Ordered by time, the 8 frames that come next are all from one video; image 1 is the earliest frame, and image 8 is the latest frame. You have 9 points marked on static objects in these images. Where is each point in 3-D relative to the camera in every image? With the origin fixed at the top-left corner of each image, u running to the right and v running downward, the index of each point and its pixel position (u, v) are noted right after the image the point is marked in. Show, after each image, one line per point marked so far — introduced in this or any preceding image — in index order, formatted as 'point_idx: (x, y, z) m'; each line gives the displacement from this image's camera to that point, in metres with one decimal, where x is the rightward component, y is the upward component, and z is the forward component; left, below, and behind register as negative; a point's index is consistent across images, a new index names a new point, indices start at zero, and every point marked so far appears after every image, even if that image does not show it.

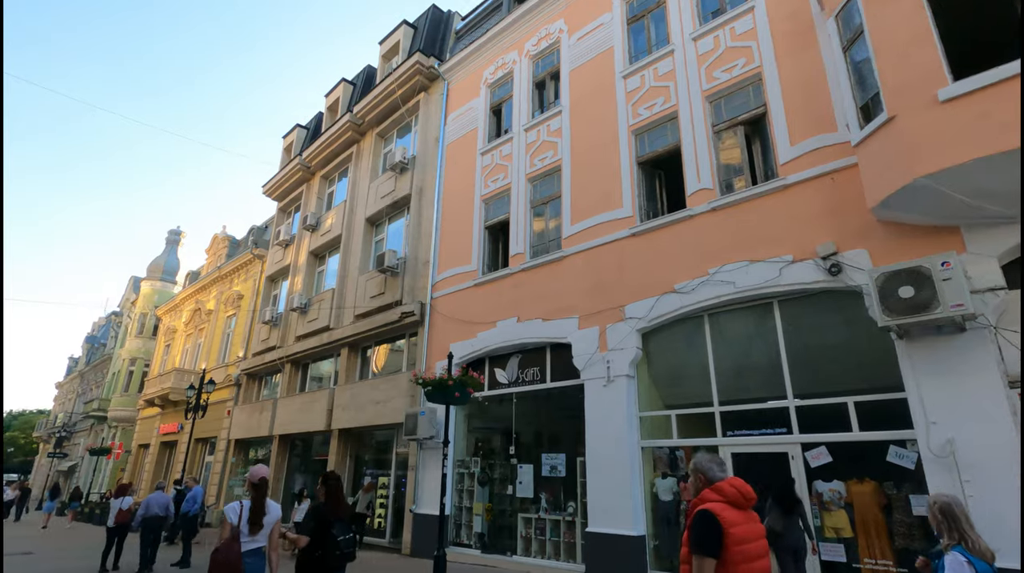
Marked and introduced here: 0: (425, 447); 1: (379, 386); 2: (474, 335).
0: (-2.2, -4.0, +13.3) m
1: (-3.8, -2.8, +15.1) m
2: (-0.9, -1.2, +13.1) m
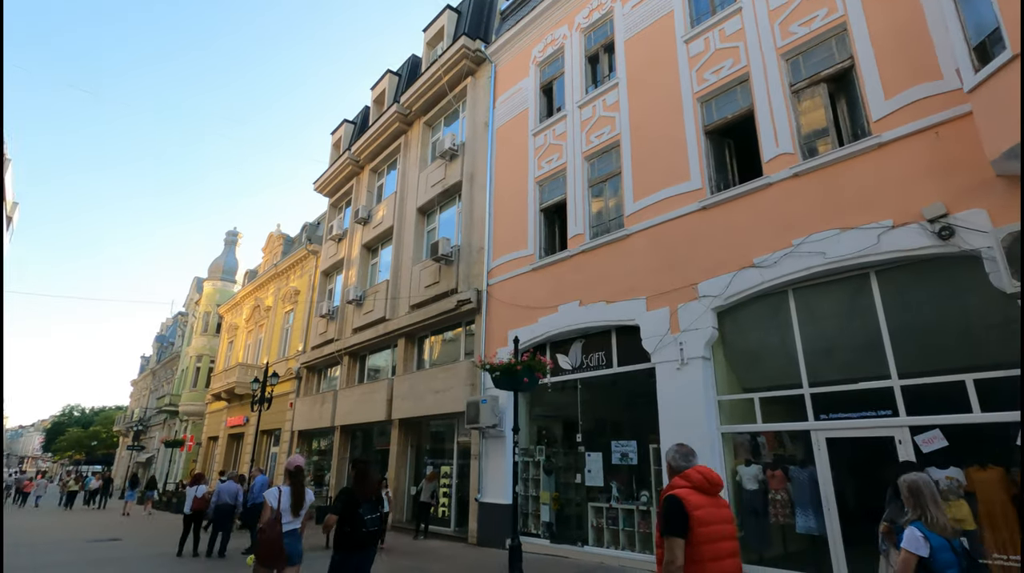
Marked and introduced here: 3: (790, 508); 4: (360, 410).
0: (-0.6, -3.7, +13.1) m
1: (-2.1, -2.5, +15.0) m
2: (+0.5, -0.8, +12.8) m
3: (+4.3, -3.4, +8.2) m
4: (-5.2, -4.2, +18.2) m
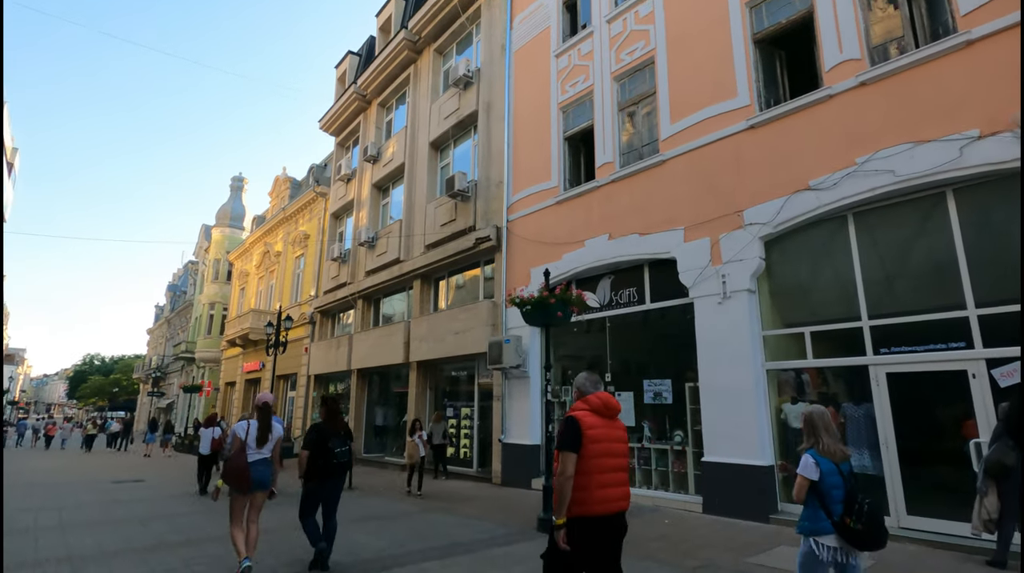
0: (0.0, -2.1, +12.6) m
1: (-1.5, -0.8, +14.5) m
2: (+1.1, +0.7, +12.1) m
3: (+4.8, -2.3, +7.7) m
4: (-4.6, -2.2, +17.9) m
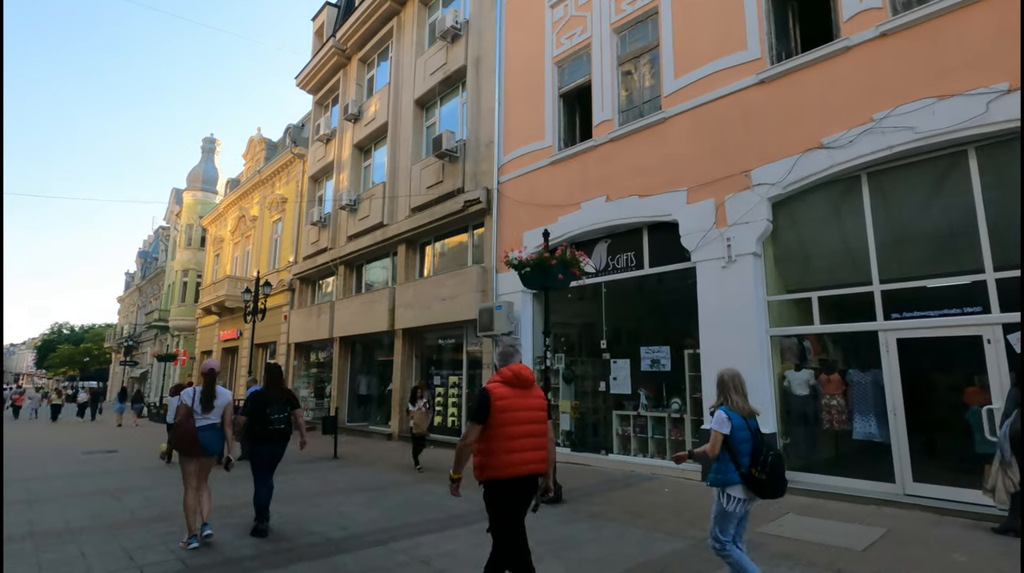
0: (-0.2, -1.3, +12.3) m
1: (-1.8, +0.1, +13.9) m
2: (+0.9, +1.4, +11.6) m
3: (+4.8, -1.8, +7.5) m
4: (-5.0, -1.1, +17.3) m
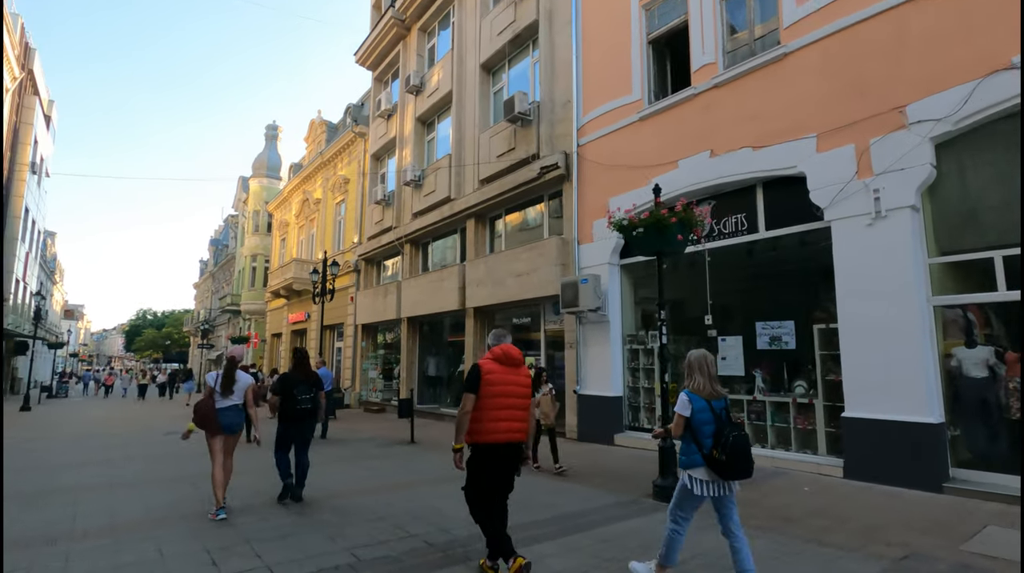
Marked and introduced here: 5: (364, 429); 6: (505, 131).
0: (+1.6, -0.7, +11.2) m
1: (+0.2, +0.7, +13.0) m
2: (+2.6, +2.0, +10.4) m
3: (+6.1, -1.3, +6.1) m
4: (-2.6, -0.4, +16.7) m
5: (-3.9, -3.7, +13.8) m
6: (-0.2, +4.1, +13.9) m
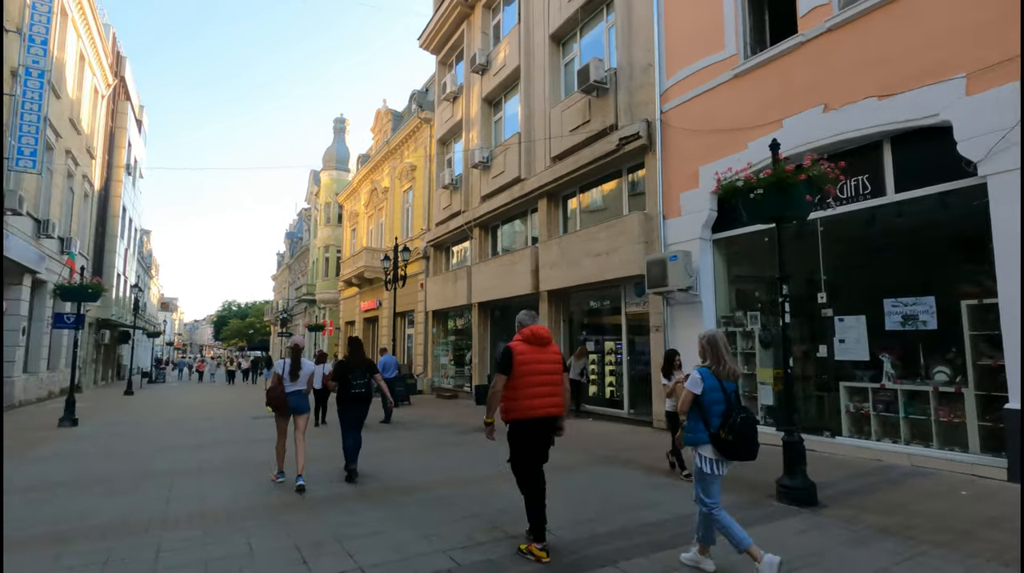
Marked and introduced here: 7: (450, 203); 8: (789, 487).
0: (+3.2, -0.3, +10.4) m
1: (+2.0, +1.2, +12.2) m
2: (+4.0, +2.4, +9.3) m
3: (+7.1, -0.9, +4.7) m
4: (-0.4, +0.1, +16.3) m
5: (-1.9, -3.3, +13.6) m
6: (+1.6, +4.5, +13.1) m
7: (-2.3, +3.1, +19.9) m
8: (+2.8, -2.0, +5.3) m
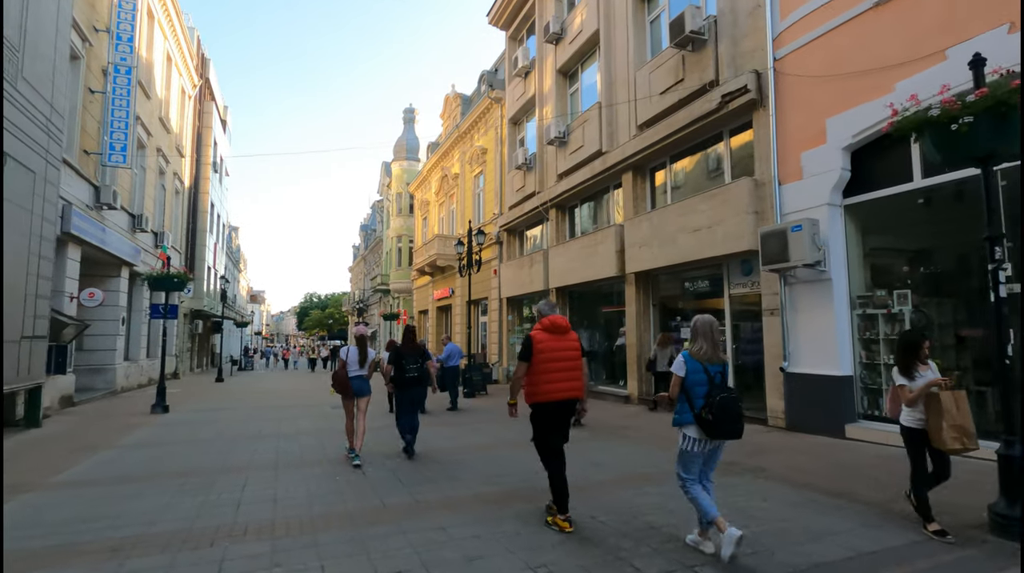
0: (+4.7, +0.1, +8.9) m
1: (+3.7, +1.6, +10.9) m
2: (+5.4, +2.8, +7.7) m
3: (+7.9, -0.6, +2.8) m
4: (+1.9, +0.5, +15.2) m
5: (+0.2, -2.9, +12.8) m
6: (+3.5, +5.0, +11.7) m
7: (+0.4, +3.7, +19.0) m
8: (+3.7, -1.7, +4.0) m
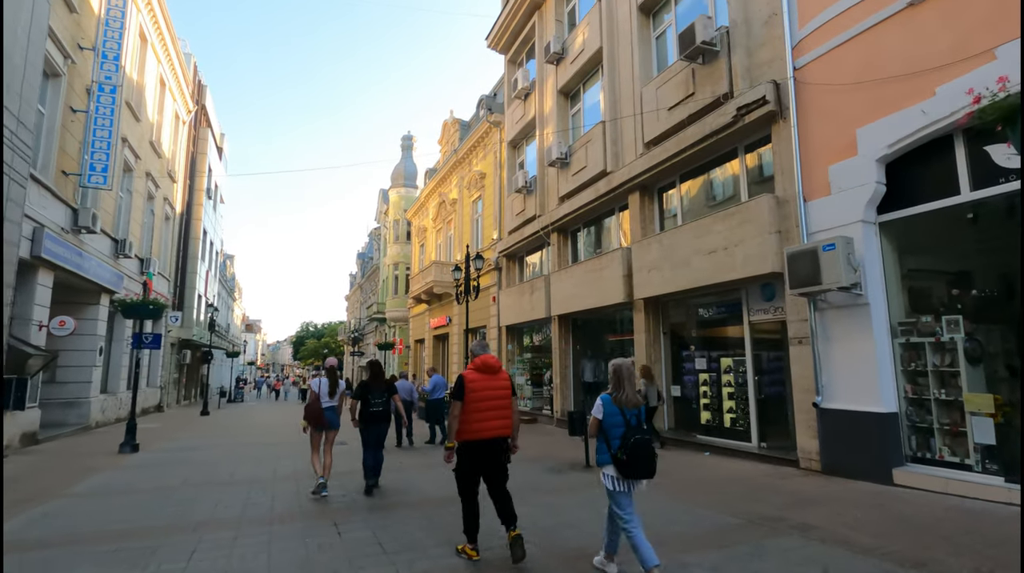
0: (+4.8, -0.3, +8.0) m
1: (+3.8, +1.1, +10.1) m
2: (+5.4, +2.5, +7.0) m
3: (+7.9, -0.6, +1.9) m
4: (+2.0, -0.2, +14.4) m
5: (+0.2, -3.5, +11.8) m
6: (+3.5, +4.4, +11.1) m
7: (+0.4, +2.7, +18.3) m
8: (+3.8, -1.9, +3.0) m
